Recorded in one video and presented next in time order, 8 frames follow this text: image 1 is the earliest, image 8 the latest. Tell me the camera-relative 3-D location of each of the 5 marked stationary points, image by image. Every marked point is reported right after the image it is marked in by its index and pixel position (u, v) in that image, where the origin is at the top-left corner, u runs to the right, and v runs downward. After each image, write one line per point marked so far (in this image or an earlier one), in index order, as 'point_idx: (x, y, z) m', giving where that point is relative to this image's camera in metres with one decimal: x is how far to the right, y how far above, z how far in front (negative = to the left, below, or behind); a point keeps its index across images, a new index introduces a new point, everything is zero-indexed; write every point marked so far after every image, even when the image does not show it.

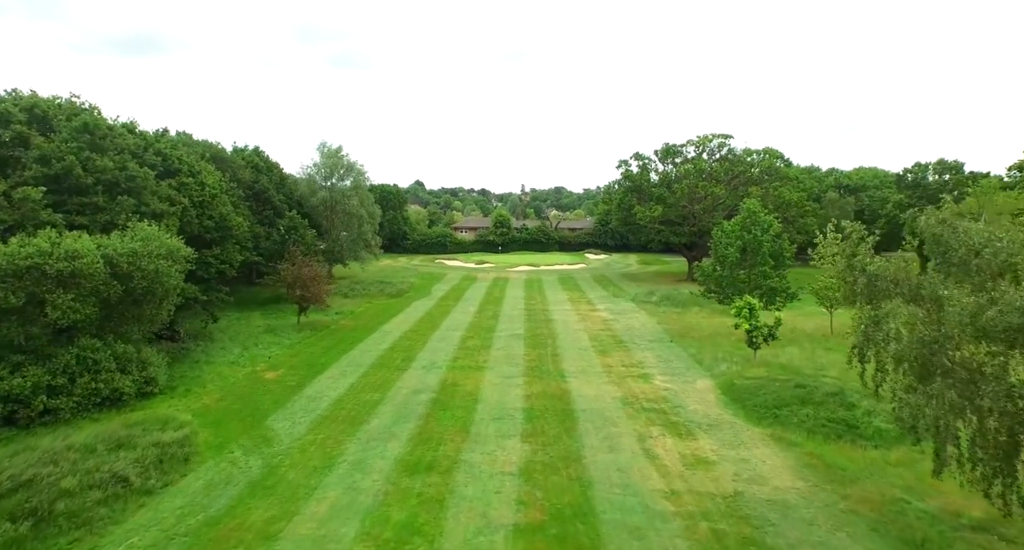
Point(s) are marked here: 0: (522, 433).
0: (+0.3, -4.6, +16.1) m
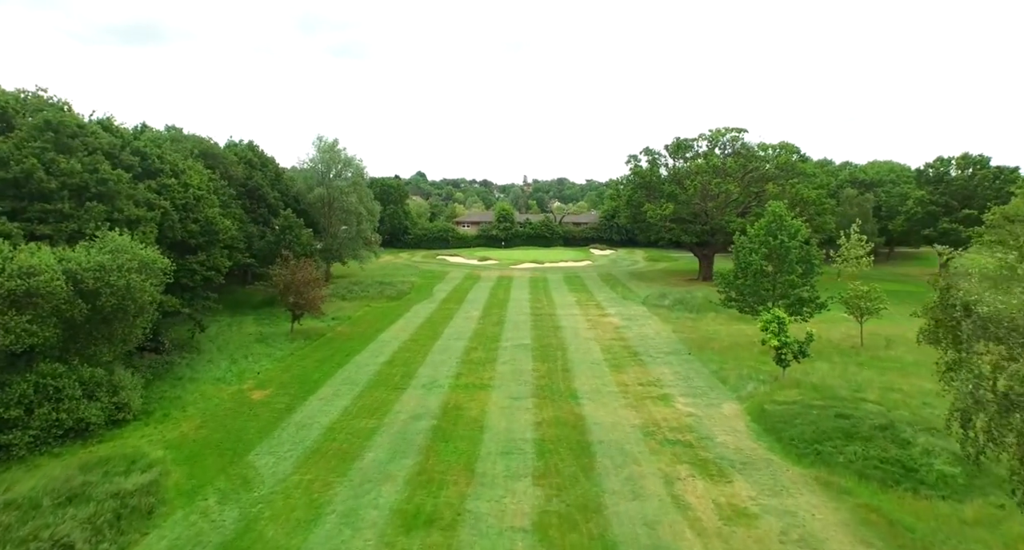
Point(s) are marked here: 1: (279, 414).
0: (+0.5, -5.1, +14.4) m
1: (-7.7, -4.6, +18.6) m
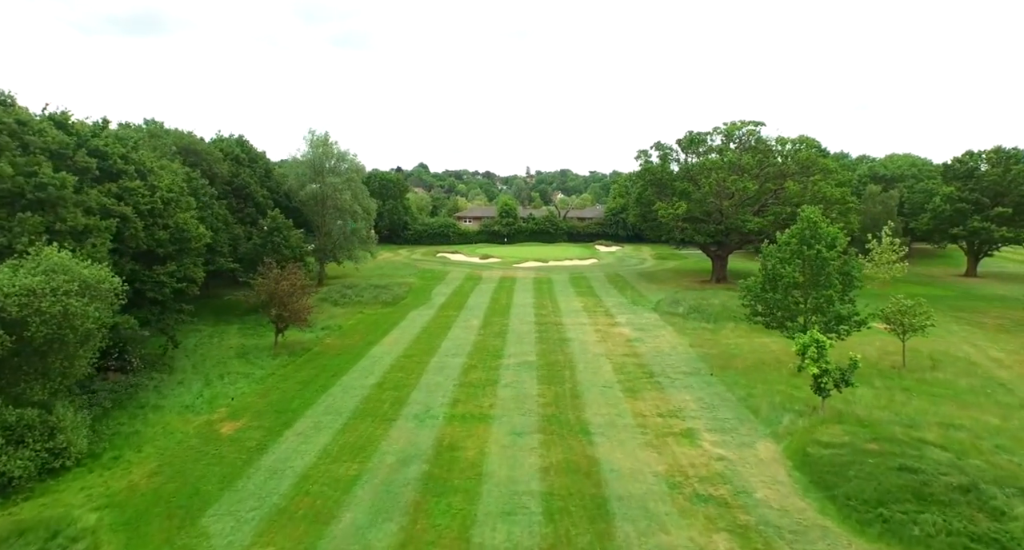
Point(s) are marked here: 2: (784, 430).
0: (+0.6, -5.7, +11.9) m
1: (-7.6, -5.2, +16.2) m
2: (+8.4, -4.7, +17.2) m
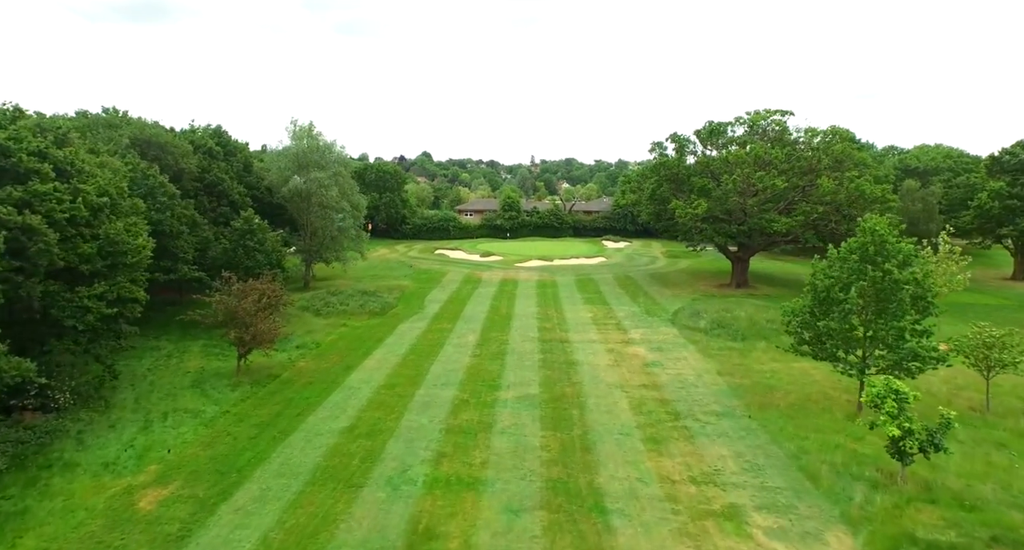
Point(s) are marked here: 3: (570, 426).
0: (+0.4, -6.7, +8.1) m
1: (-7.8, -6.0, +12.5) m
2: (+8.2, -5.6, +13.3) m
3: (+2.0, -5.0, +19.0) m
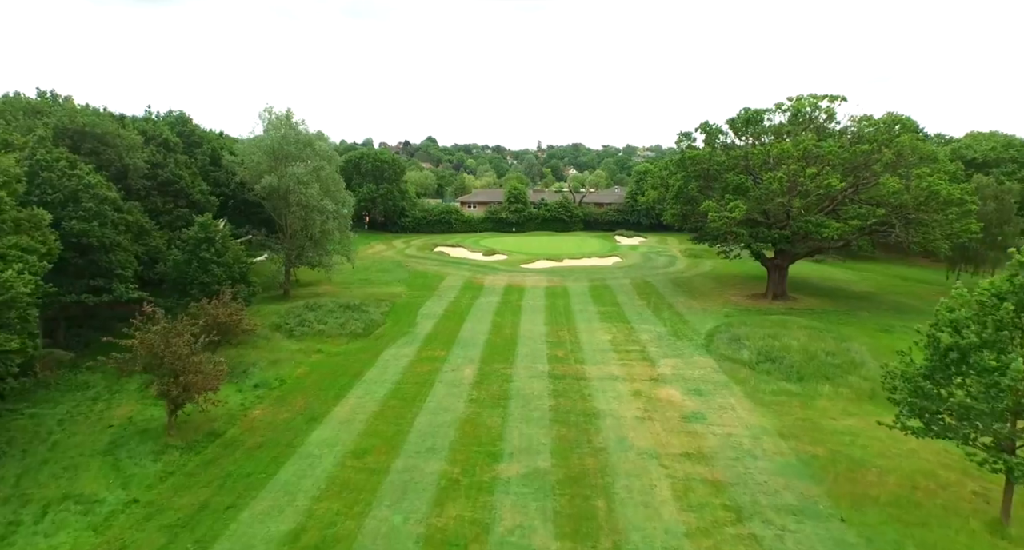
0: (+0.4, -8.2, +3.1) m
1: (-7.7, -7.4, +7.5) m
2: (+8.3, -7.0, +8.1) m
3: (+2.1, -6.2, +13.9) m
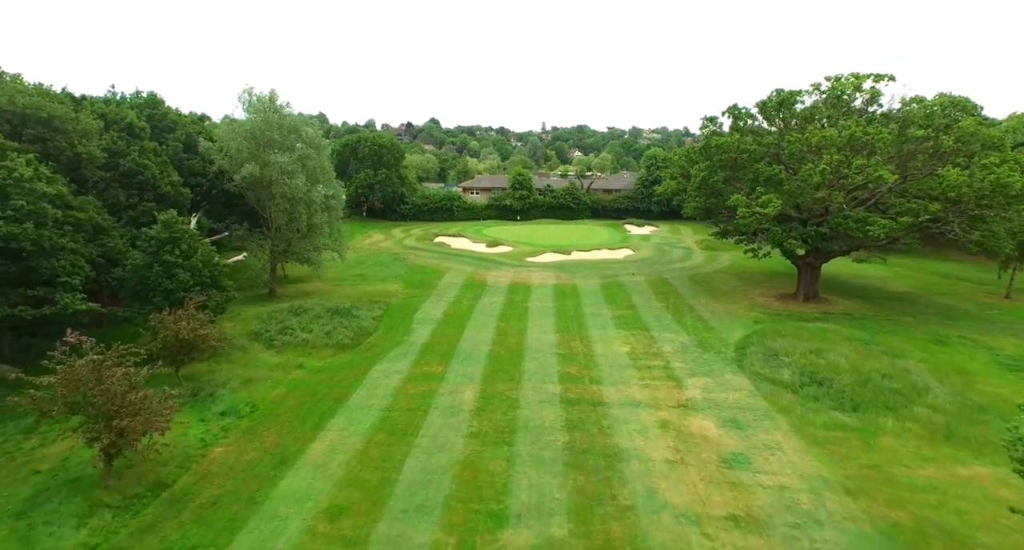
0: (+0.5, -9.2, -0.1) m
1: (-7.6, -8.3, +4.4) m
2: (+8.4, -7.9, +4.9) m
3: (+2.2, -6.9, +10.7) m
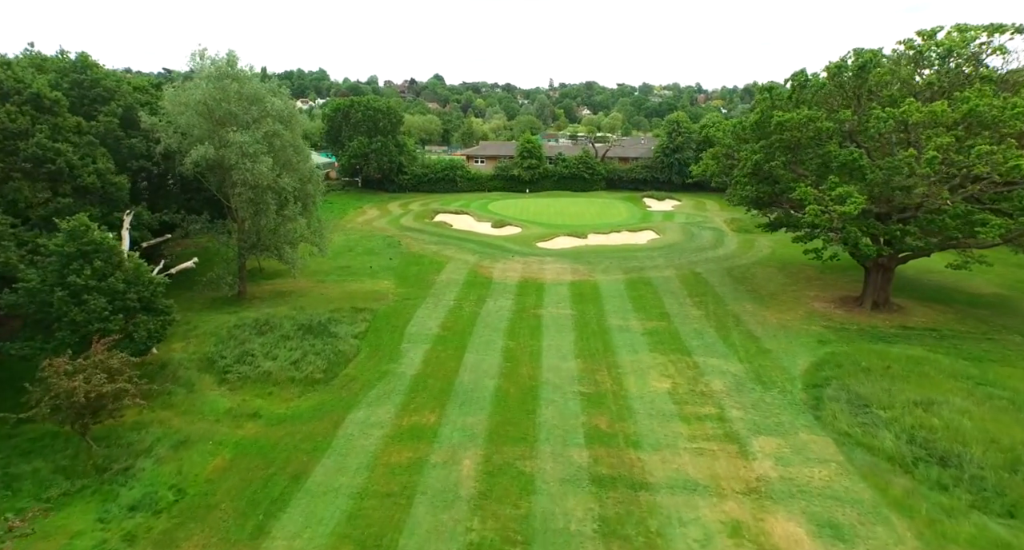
0: (+0.7, -11.9, -5.1) m
1: (-7.4, -10.6, -0.6) m
2: (+8.6, -10.2, -0.3) m
3: (+2.5, -8.8, +5.4) m
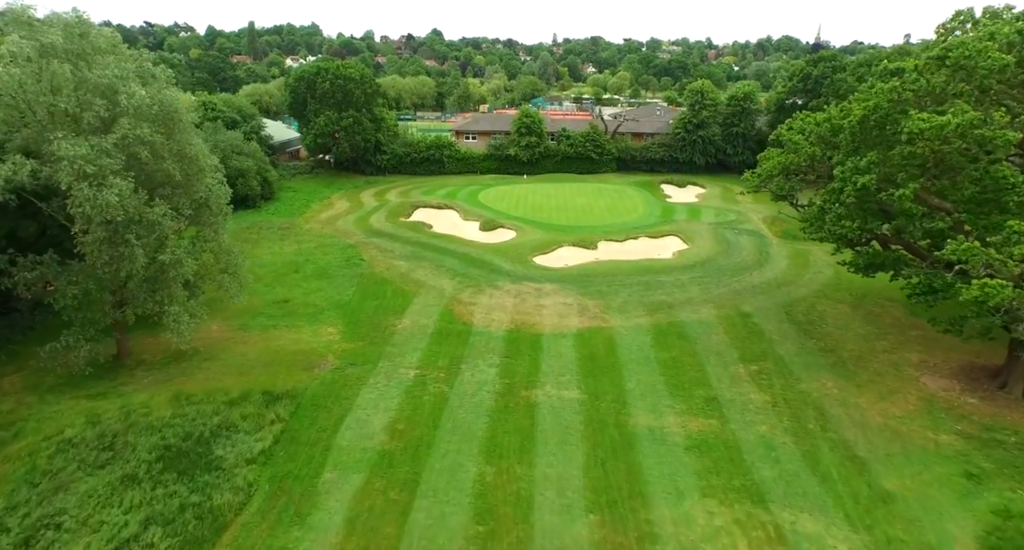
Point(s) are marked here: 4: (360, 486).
0: (-0.2, -16.9, -13.4) m
1: (-8.2, -15.3, -9.0) m
2: (+7.8, -14.9, -8.8) m
3: (+1.7, -13.1, -3.1) m
4: (-4.6, -6.1, +16.5) m
